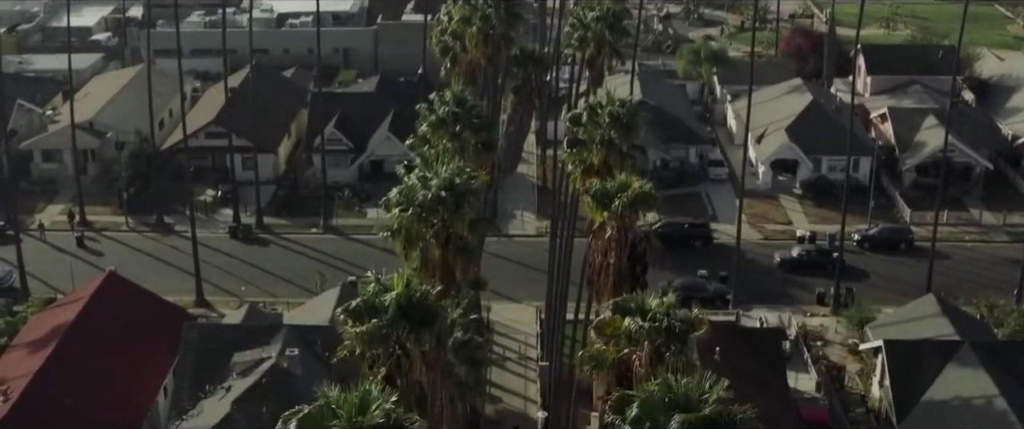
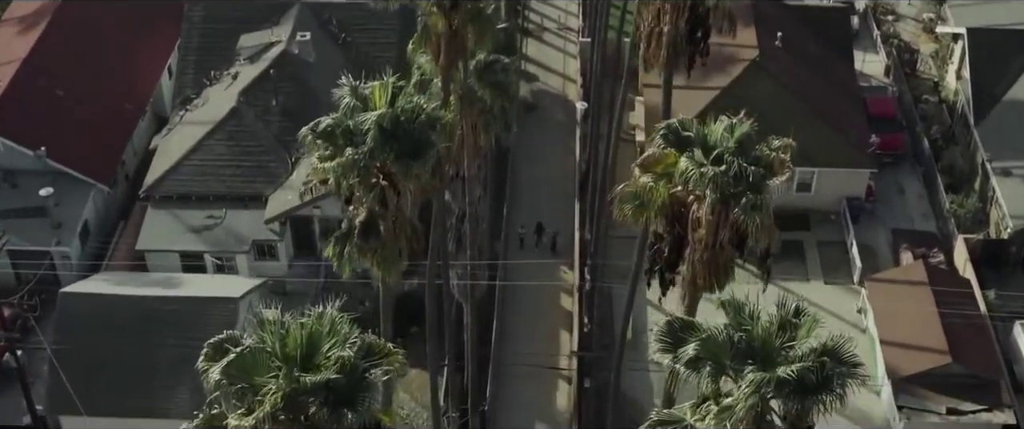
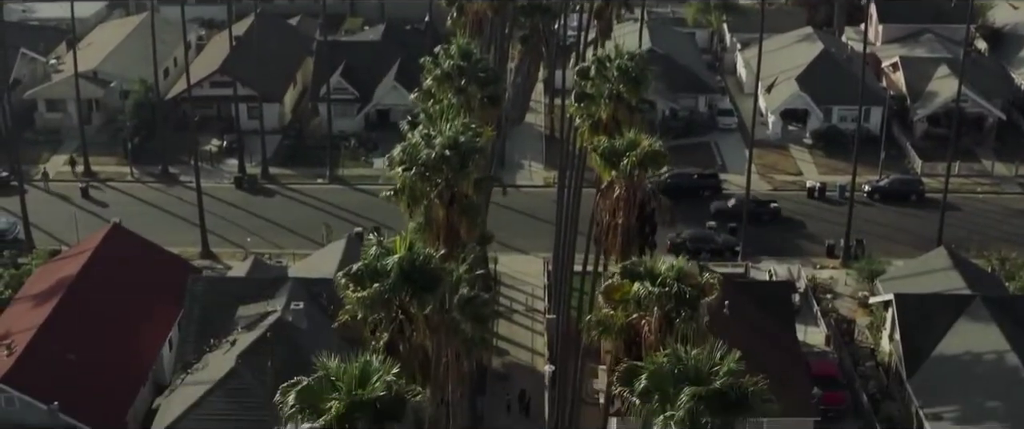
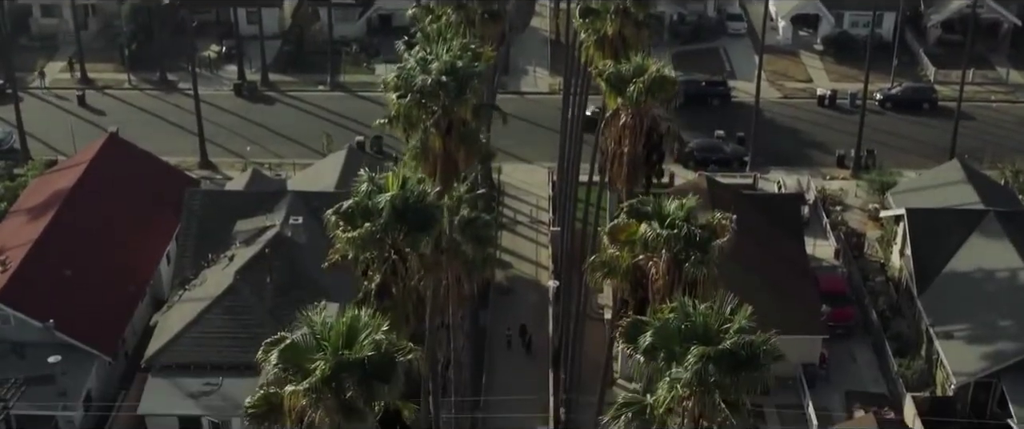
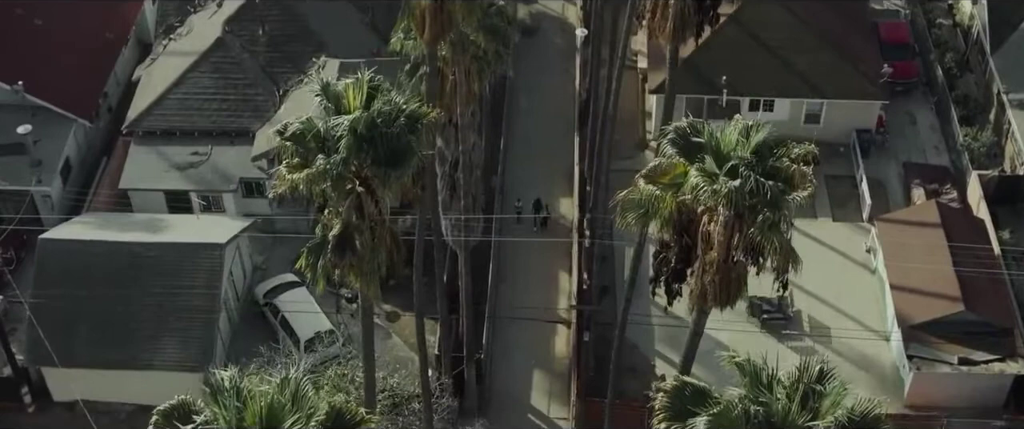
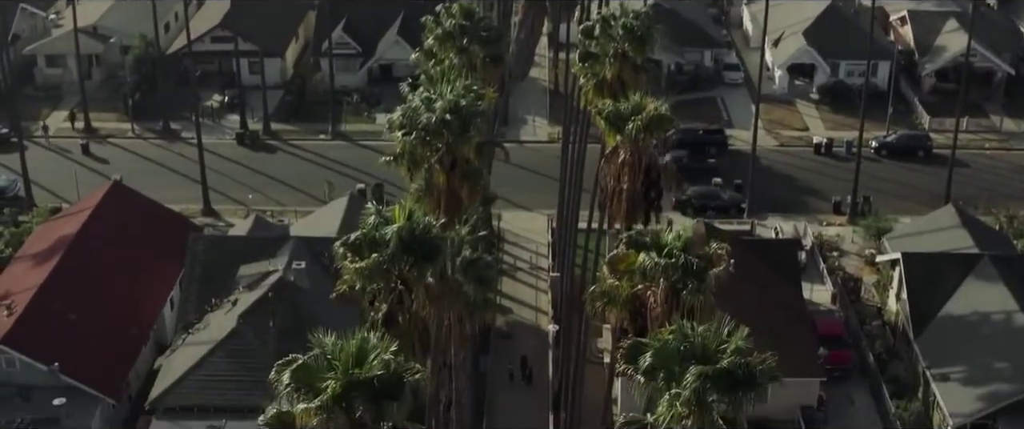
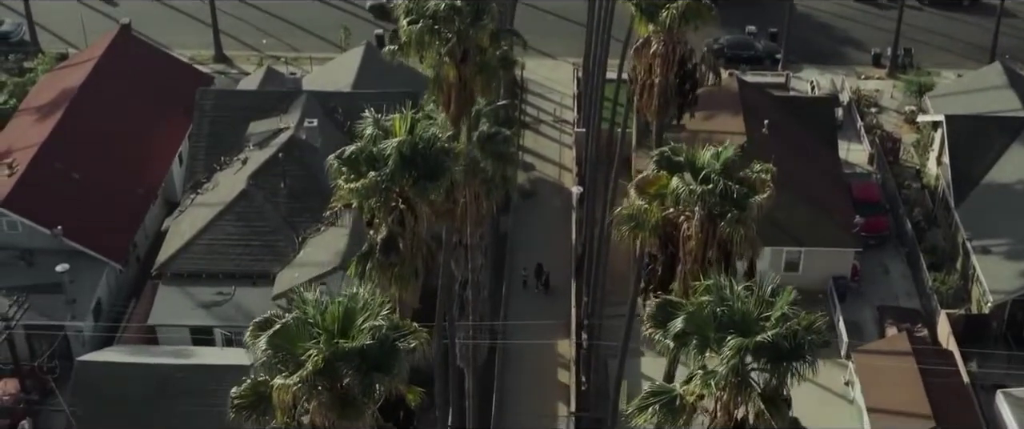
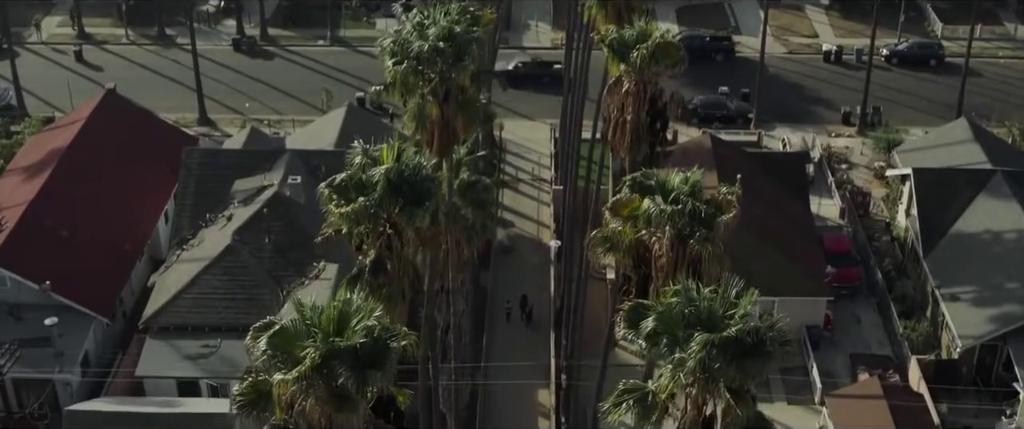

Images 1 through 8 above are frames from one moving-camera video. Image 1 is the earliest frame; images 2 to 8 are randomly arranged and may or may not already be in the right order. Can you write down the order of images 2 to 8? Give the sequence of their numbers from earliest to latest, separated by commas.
3, 6, 4, 8, 7, 2, 5
